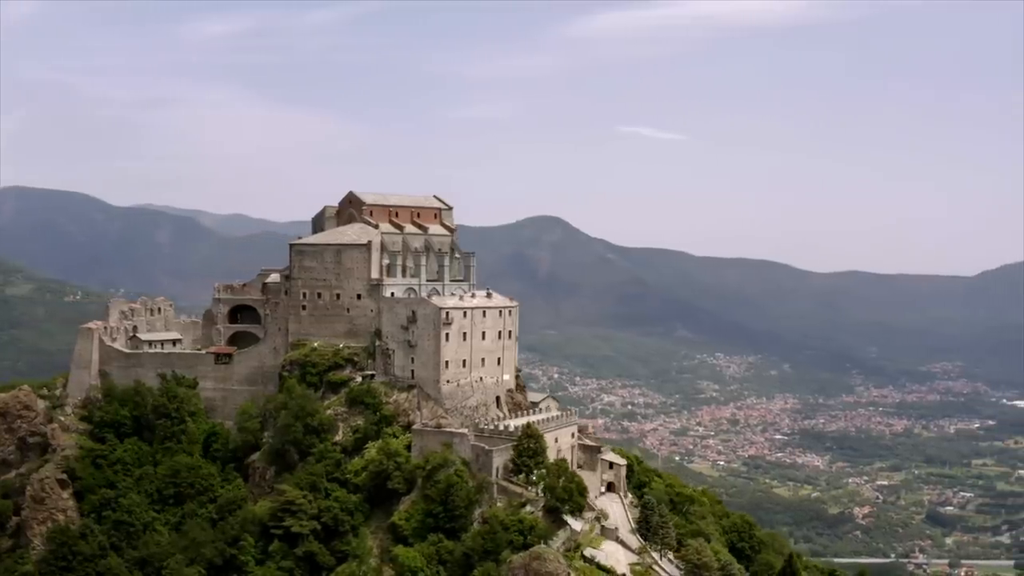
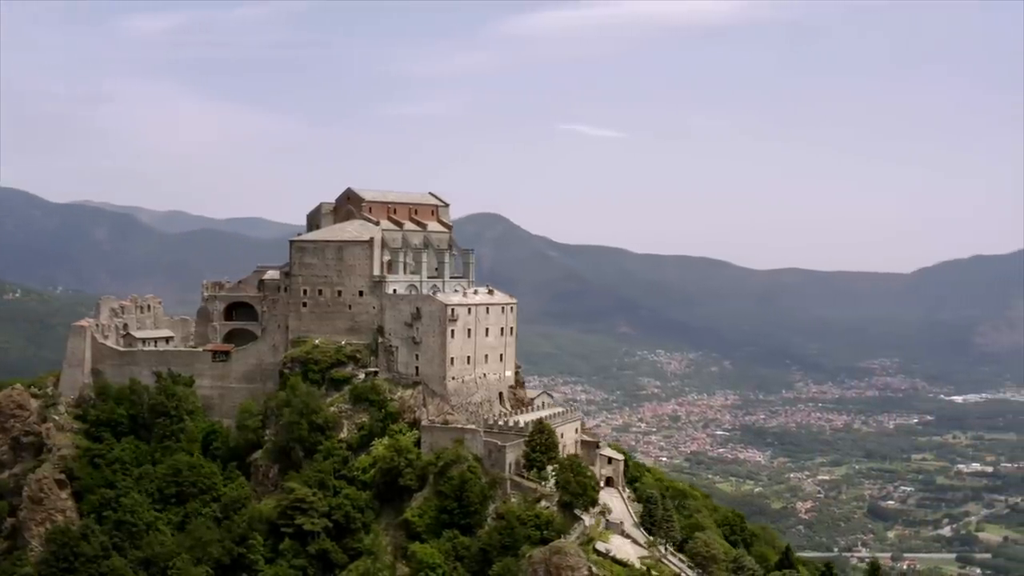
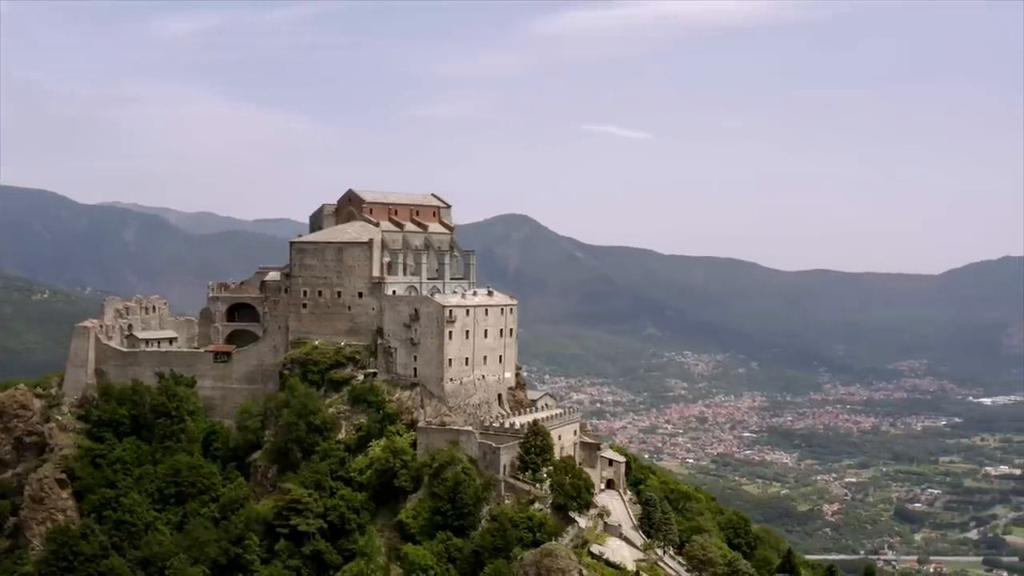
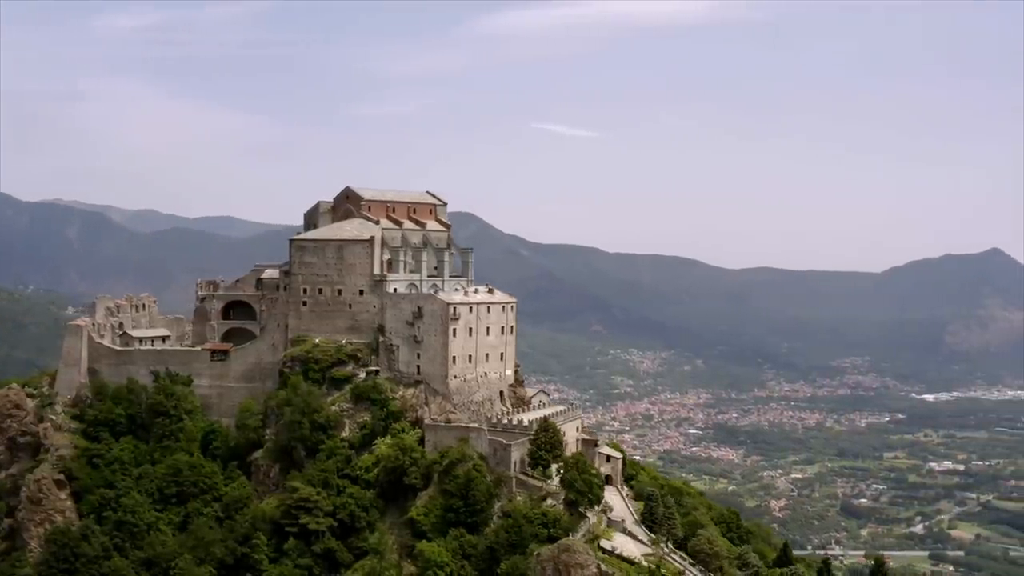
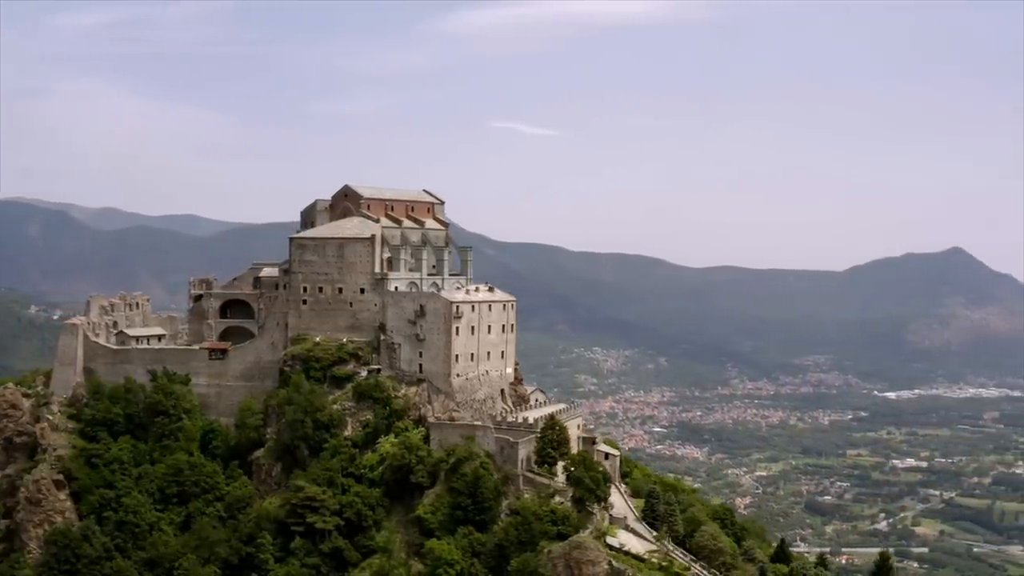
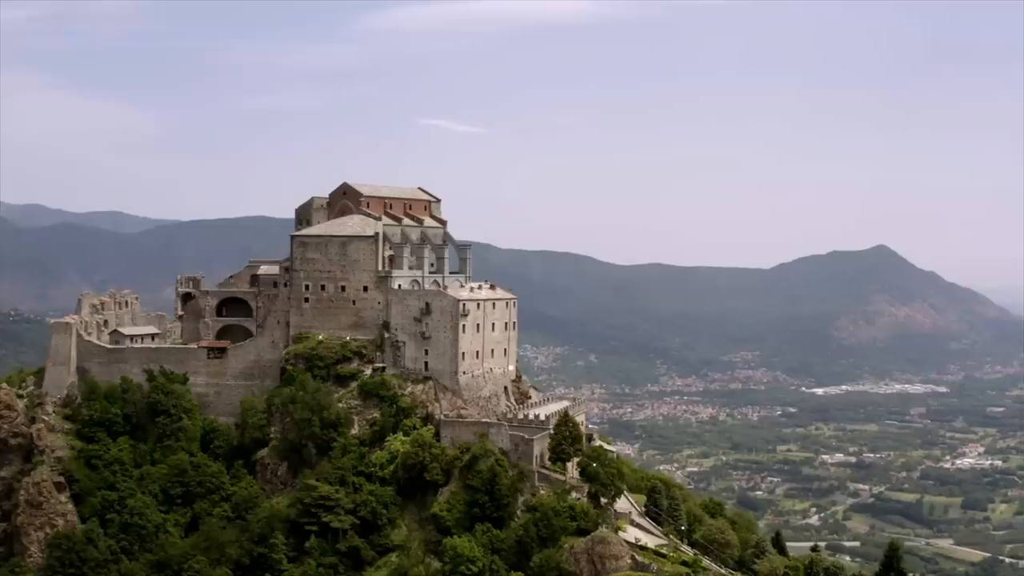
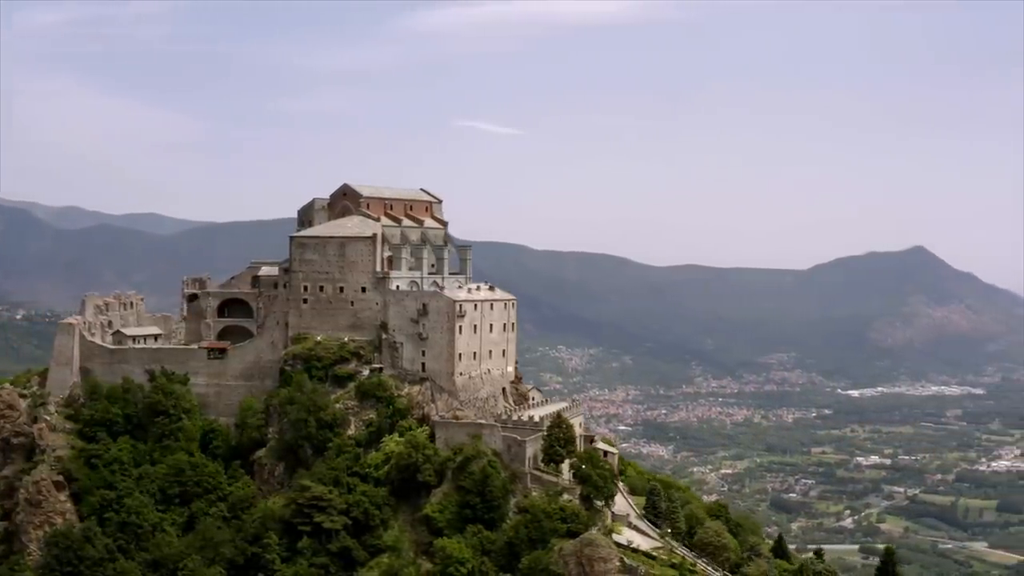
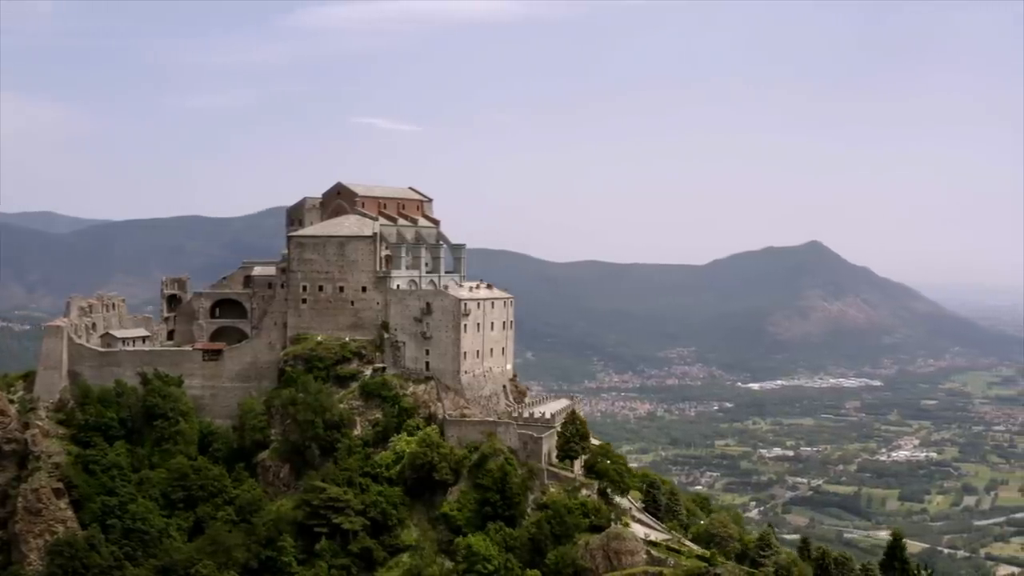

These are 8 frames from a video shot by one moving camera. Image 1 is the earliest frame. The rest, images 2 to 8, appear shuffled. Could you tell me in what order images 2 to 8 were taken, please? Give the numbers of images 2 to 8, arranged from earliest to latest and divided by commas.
3, 2, 4, 5, 7, 6, 8
